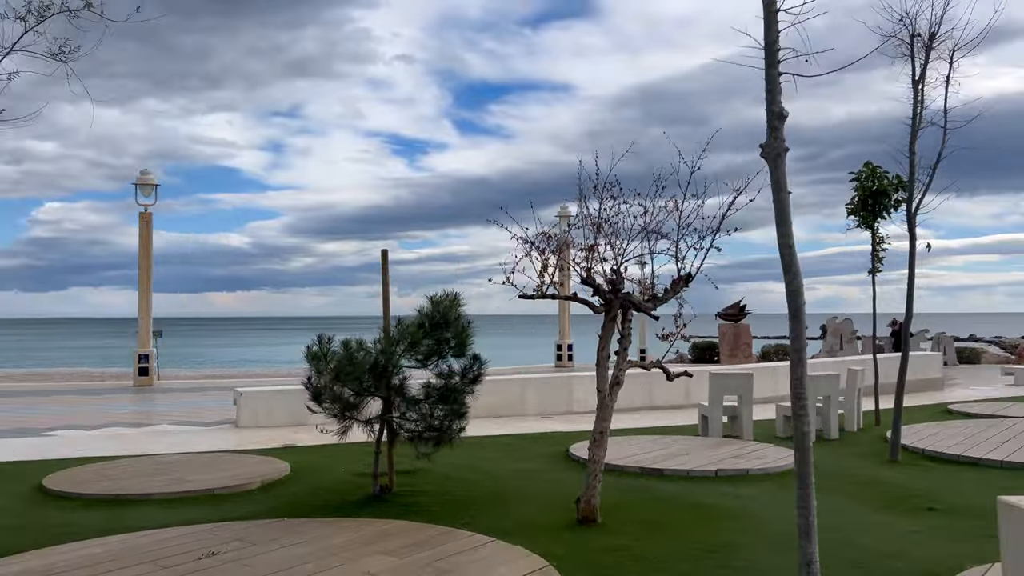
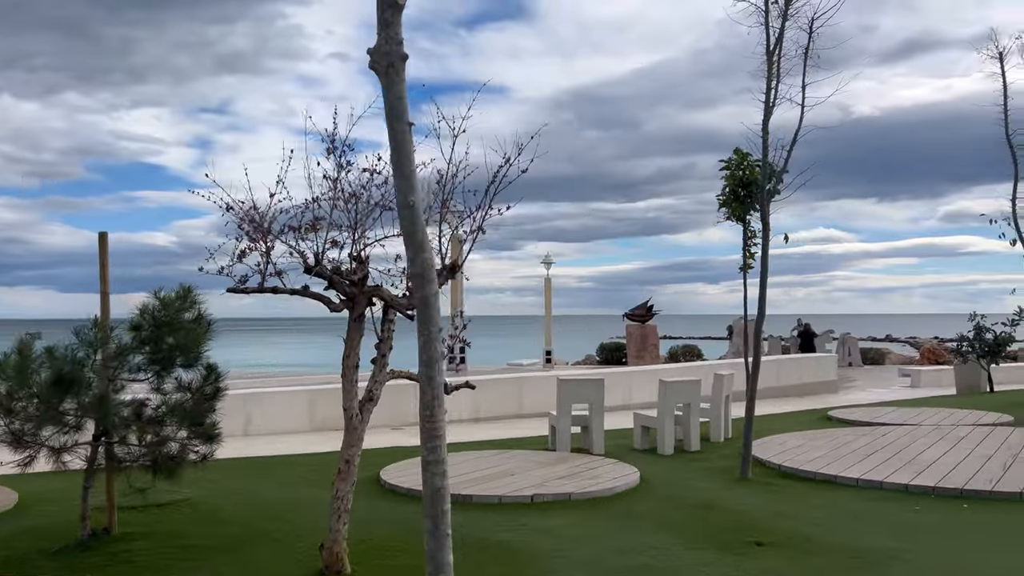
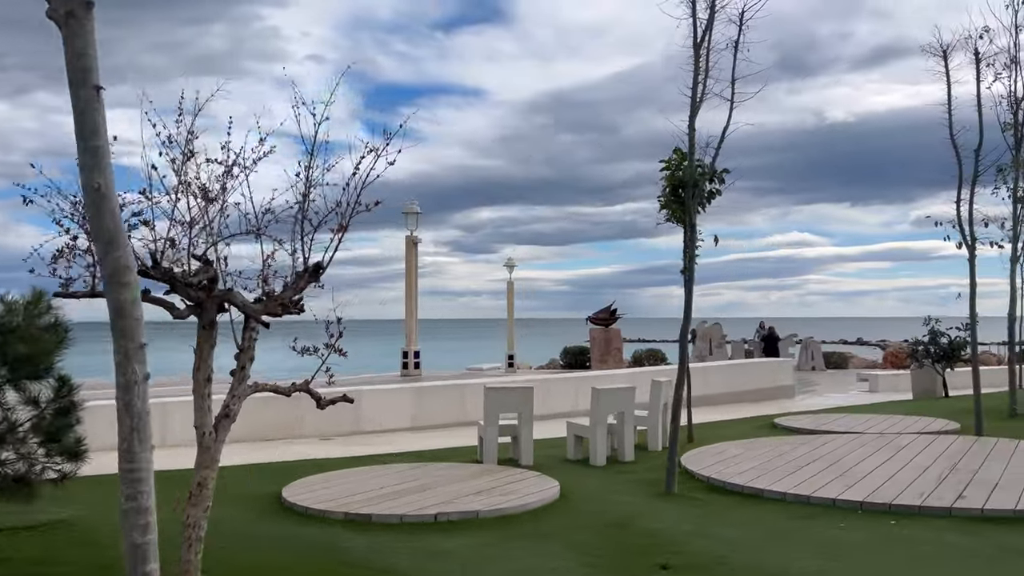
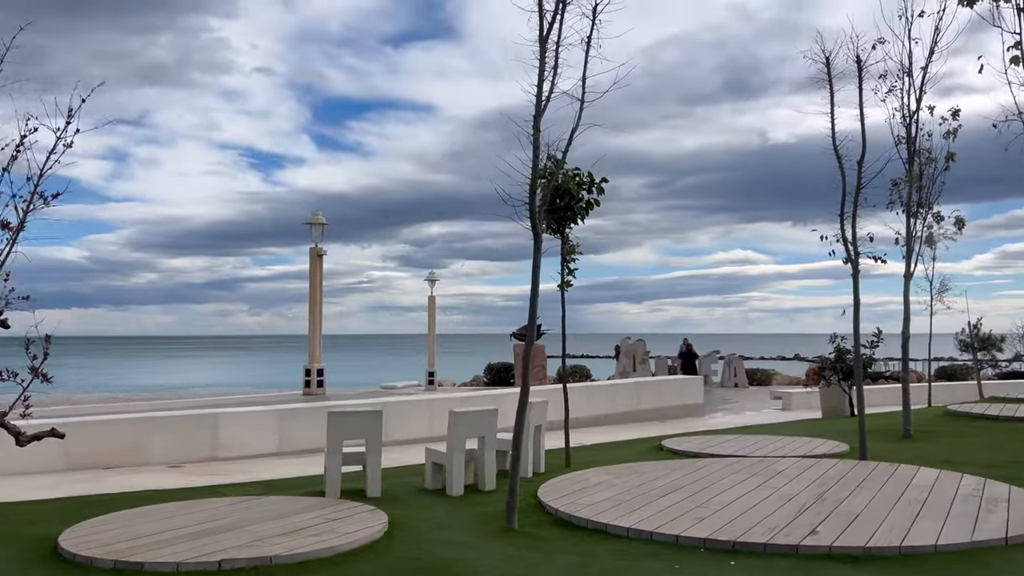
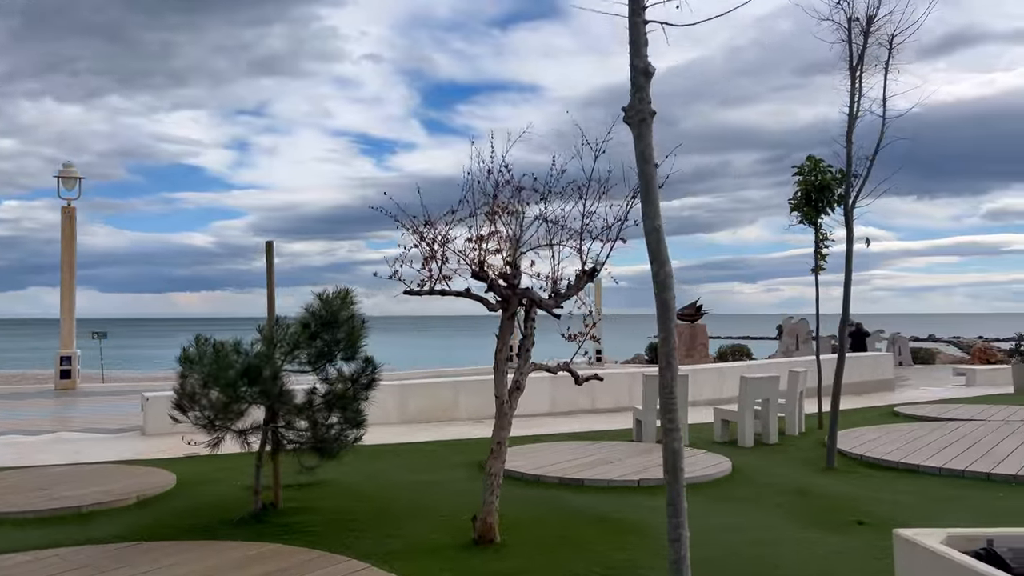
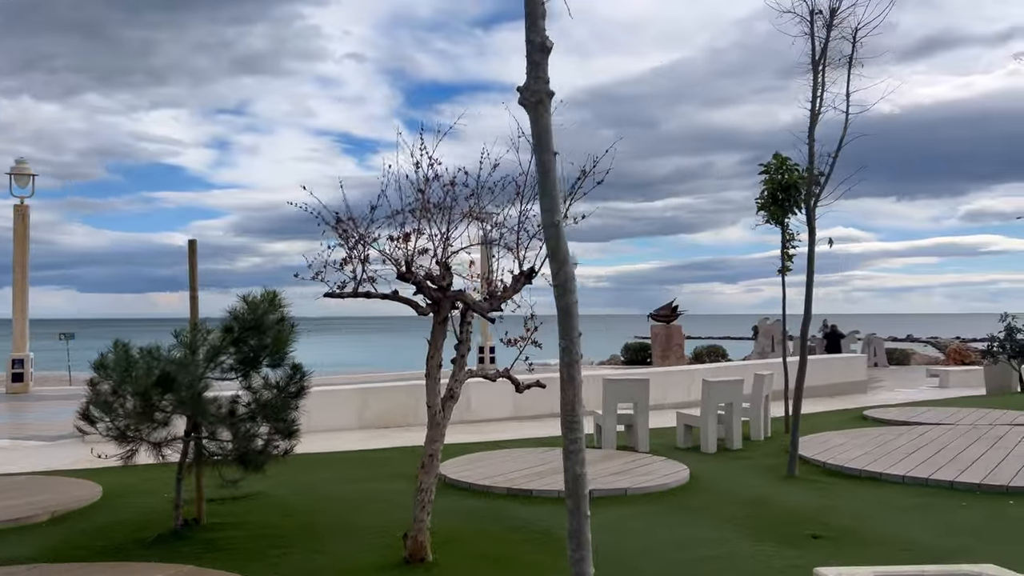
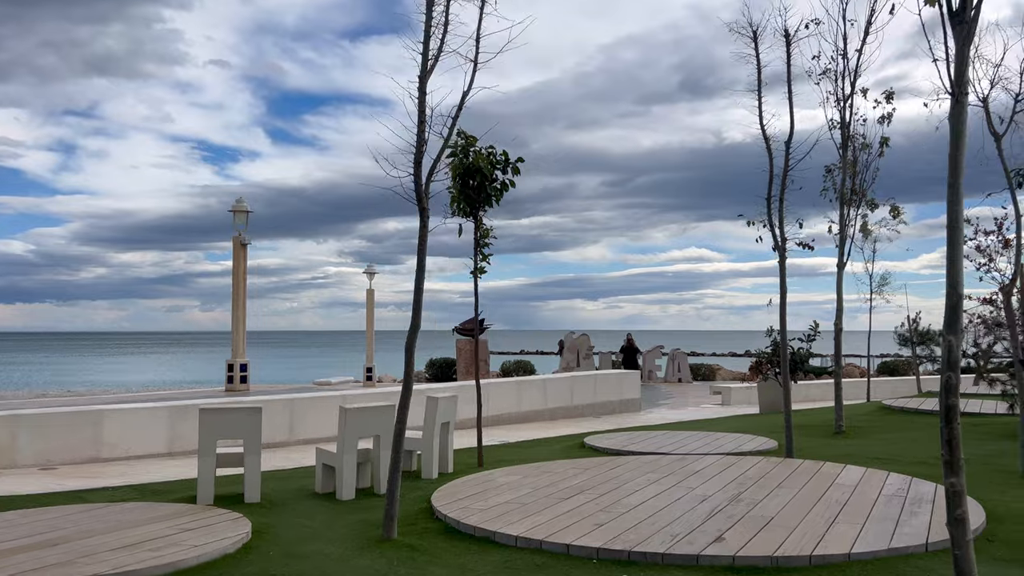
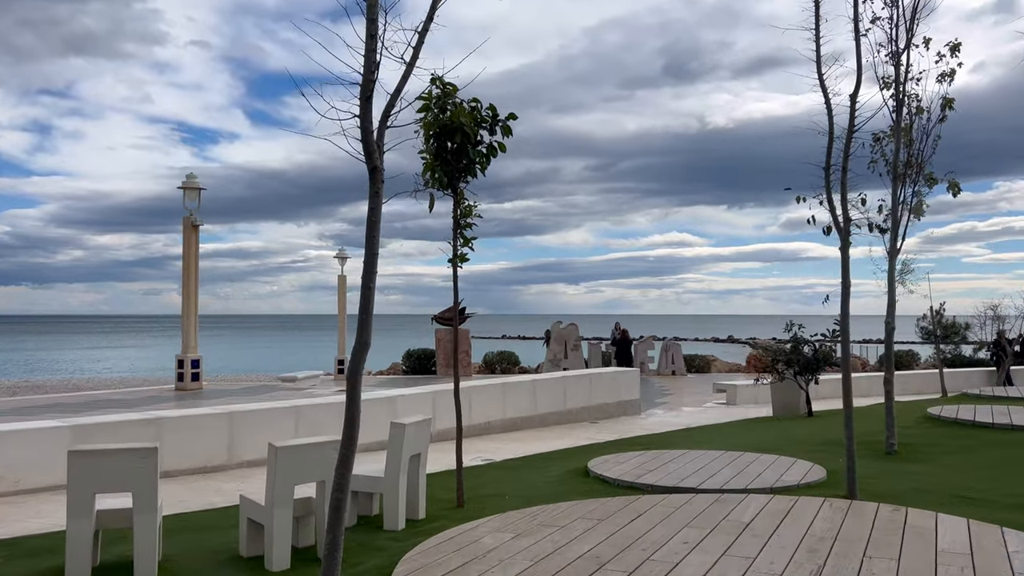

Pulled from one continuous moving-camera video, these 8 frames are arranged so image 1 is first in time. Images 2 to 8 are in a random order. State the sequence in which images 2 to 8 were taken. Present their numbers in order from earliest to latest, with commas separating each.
5, 6, 2, 3, 4, 7, 8
